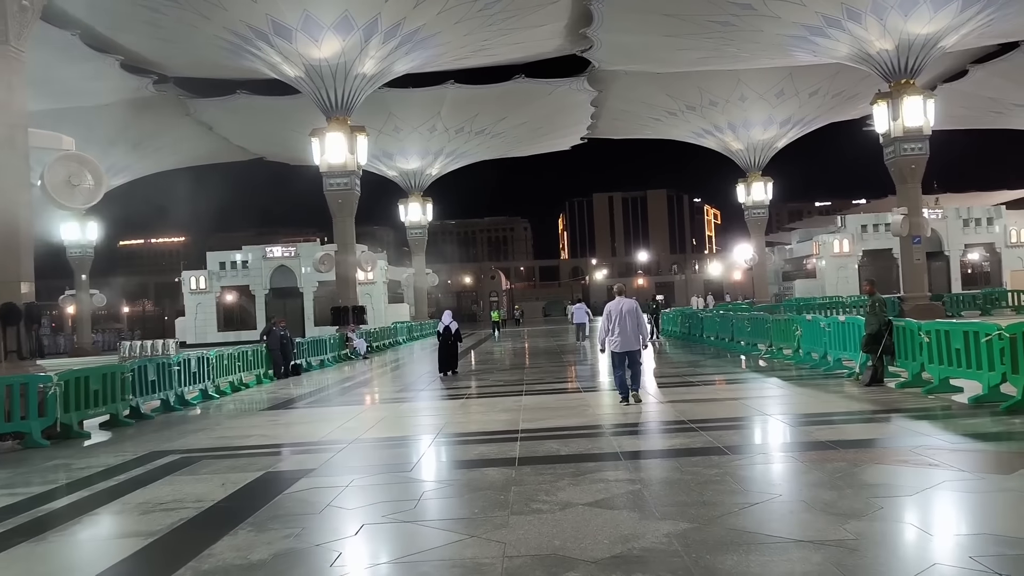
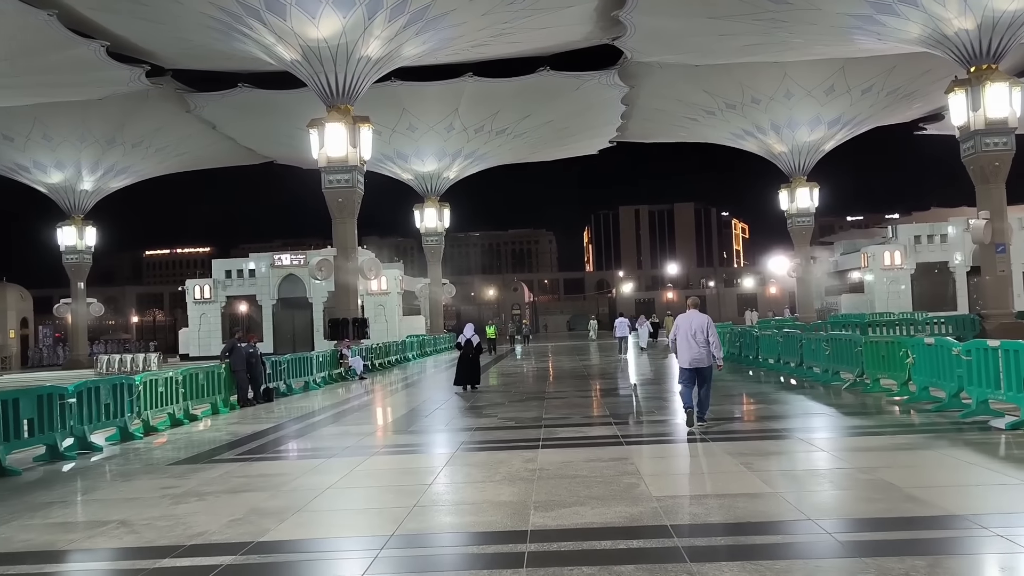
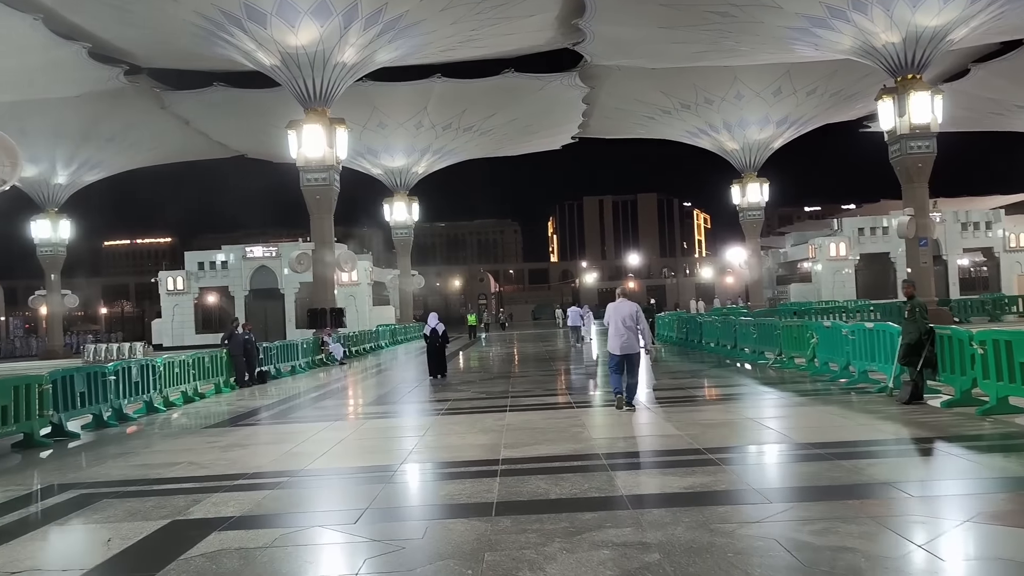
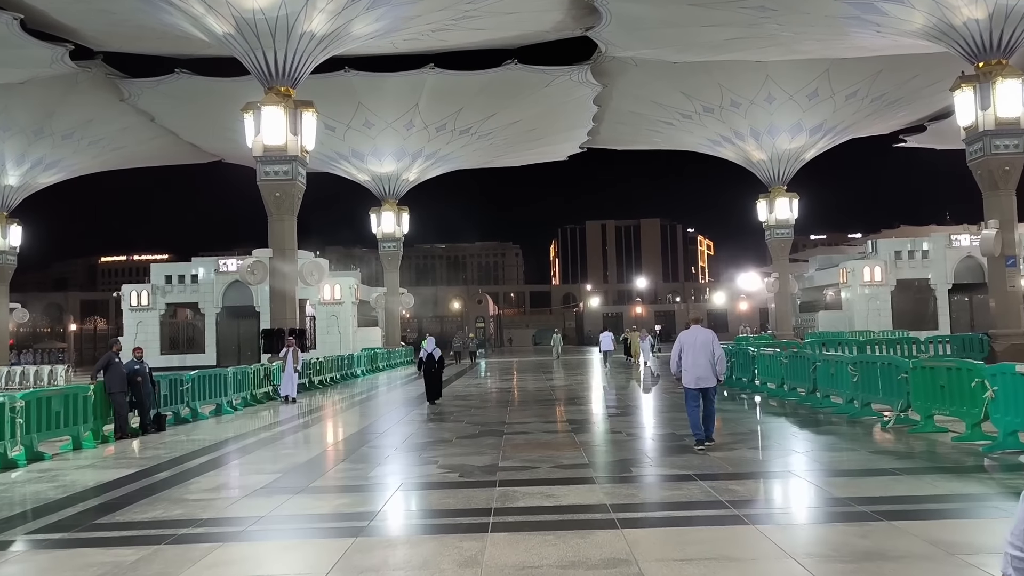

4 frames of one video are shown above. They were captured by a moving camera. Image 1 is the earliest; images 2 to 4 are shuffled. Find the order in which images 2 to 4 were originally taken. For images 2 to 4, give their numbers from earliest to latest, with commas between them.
3, 2, 4
